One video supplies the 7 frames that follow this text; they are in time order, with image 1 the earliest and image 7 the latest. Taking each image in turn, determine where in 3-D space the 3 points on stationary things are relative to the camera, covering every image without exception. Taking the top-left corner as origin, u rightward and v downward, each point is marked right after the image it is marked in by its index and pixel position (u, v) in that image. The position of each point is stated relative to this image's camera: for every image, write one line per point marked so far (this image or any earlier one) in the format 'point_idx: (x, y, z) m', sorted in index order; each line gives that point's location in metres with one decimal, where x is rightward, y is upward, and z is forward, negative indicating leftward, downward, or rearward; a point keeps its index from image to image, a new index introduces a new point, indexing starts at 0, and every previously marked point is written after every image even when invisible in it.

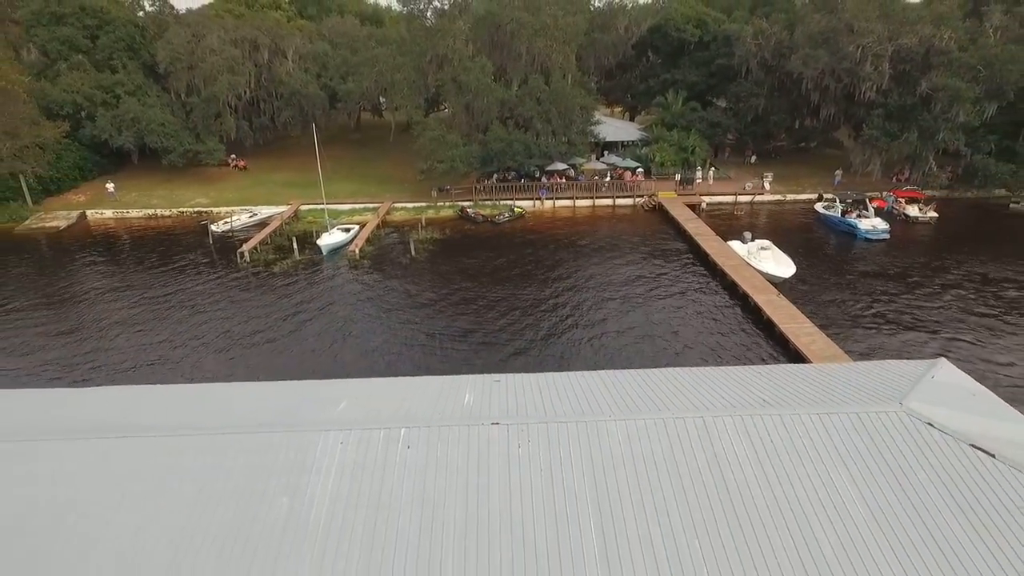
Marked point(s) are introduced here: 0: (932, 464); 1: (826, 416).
0: (+7.6, -3.1, +11.0) m
1: (+6.2, -2.5, +12.1) m
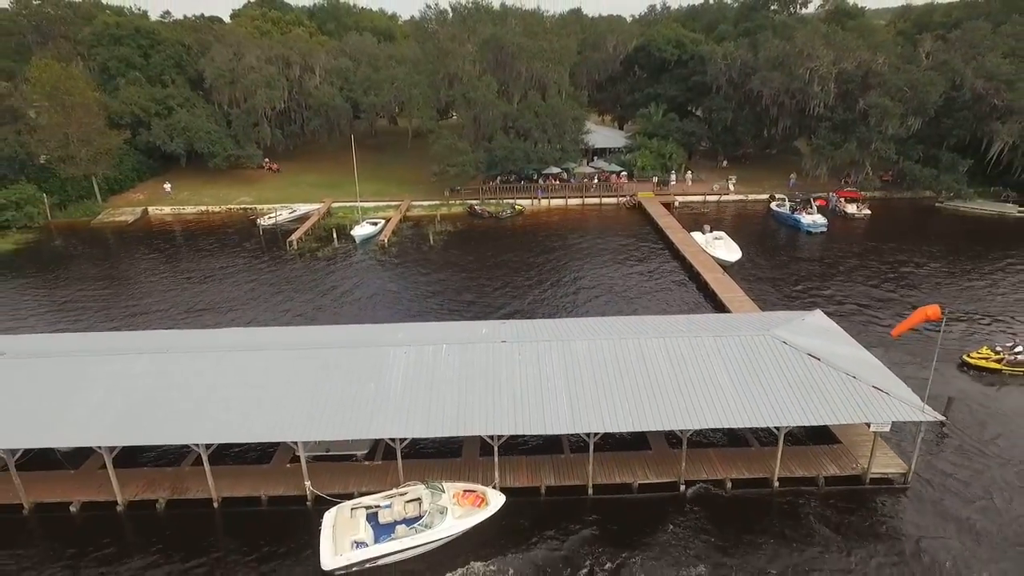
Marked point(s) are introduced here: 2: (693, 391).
0: (+7.7, -2.1, +17.4) m
1: (+6.2, -1.5, +18.5) m
2: (+5.0, -2.7, +16.7) m
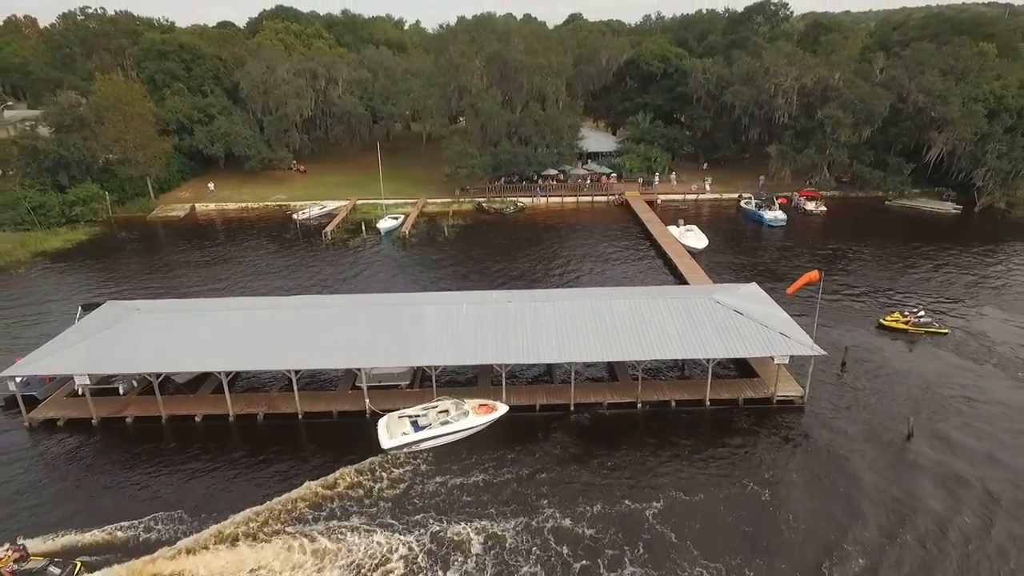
0: (+7.8, -1.1, +23.4) m
1: (+6.4, -0.5, +24.5) m
2: (+5.1, -1.7, +22.8) m
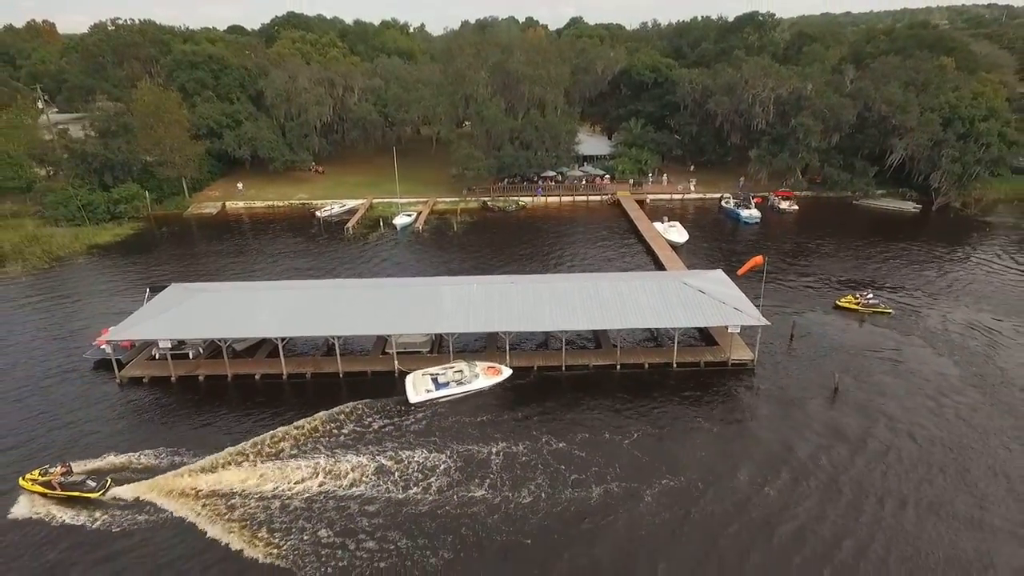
0: (+7.9, -0.4, +28.3) m
1: (+6.5, +0.2, +29.5) m
2: (+5.2, -0.9, +27.7) m
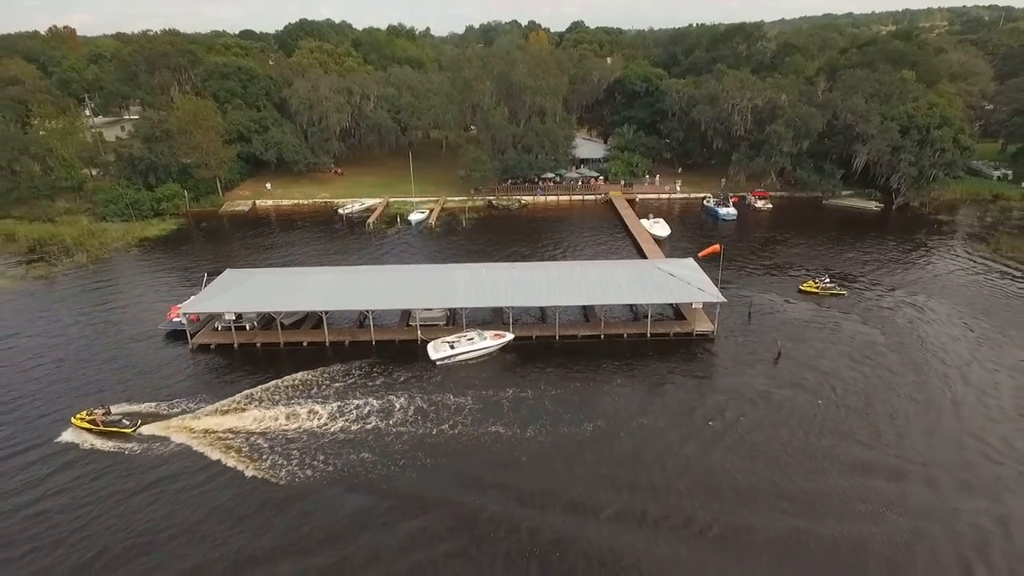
0: (+8.0, +0.5, +34.1) m
1: (+6.6, +1.1, +35.2) m
2: (+5.3, 0.0, +33.4) m
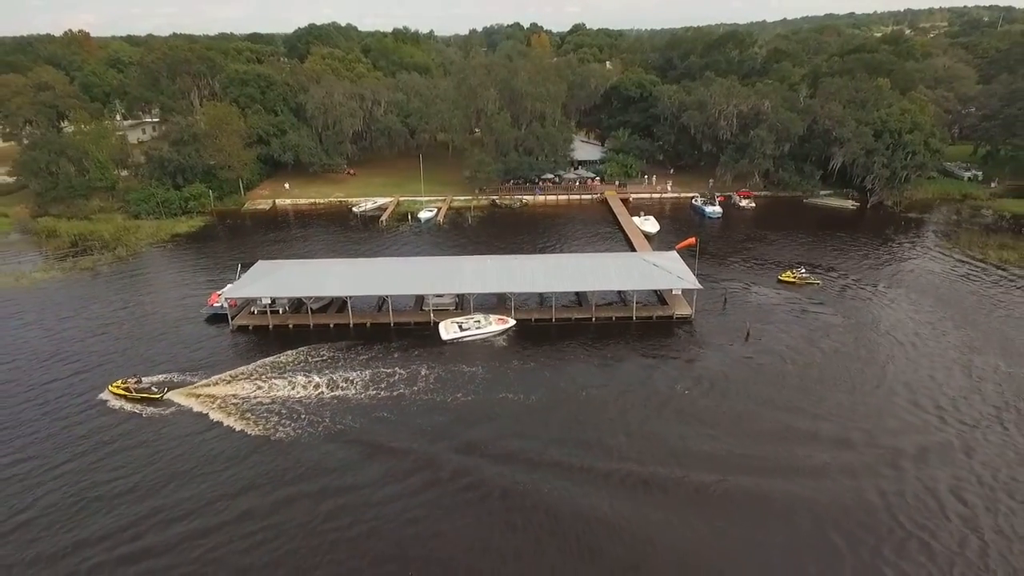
0: (+8.1, +1.2, +38.5) m
1: (+6.7, +1.8, +39.6) m
2: (+5.4, +0.7, +37.8) m
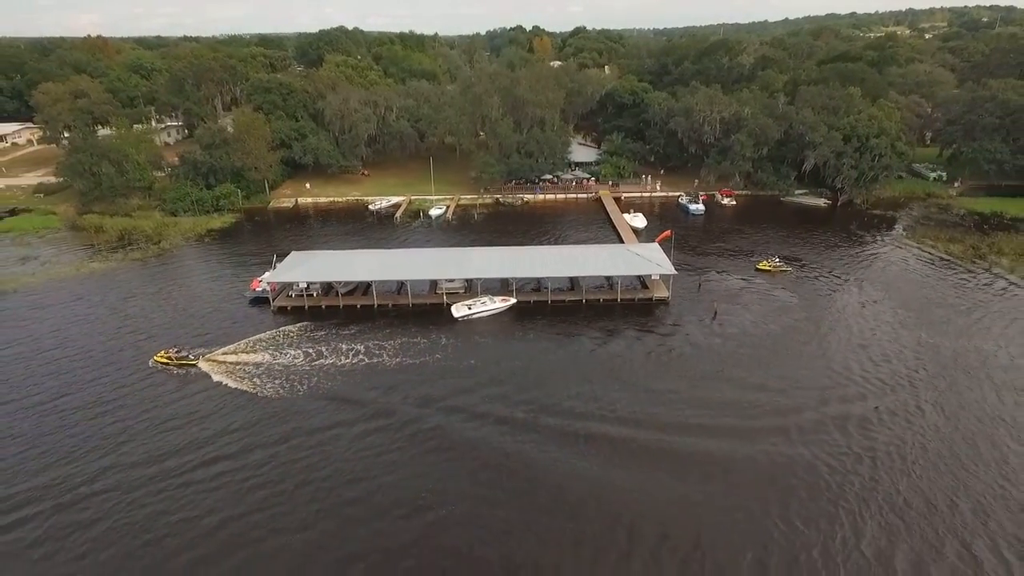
0: (+8.3, +2.2, +44.4) m
1: (+6.9, +2.8, +45.6) m
2: (+5.5, +1.7, +43.8) m
